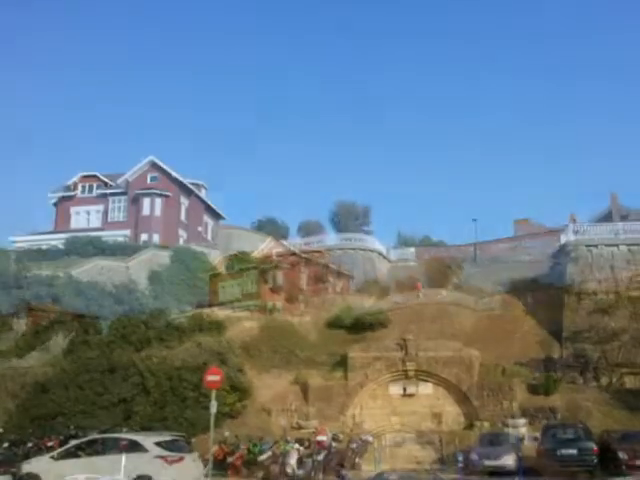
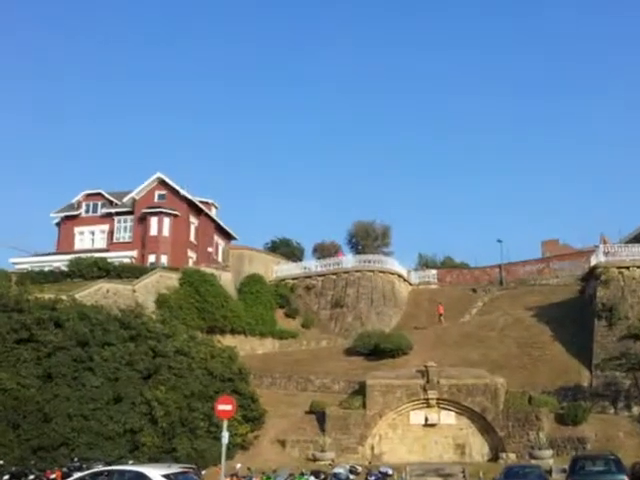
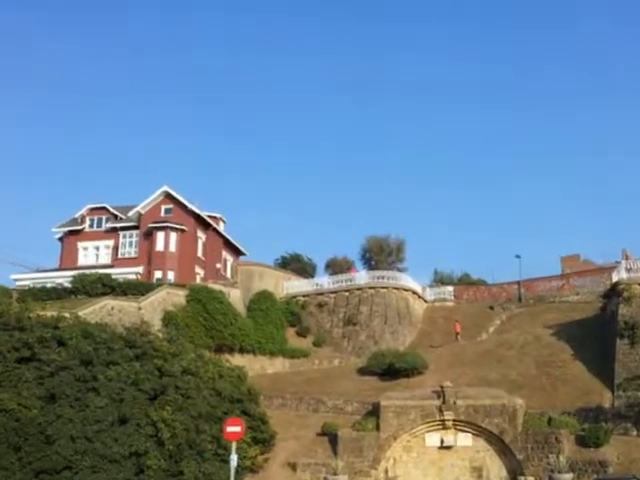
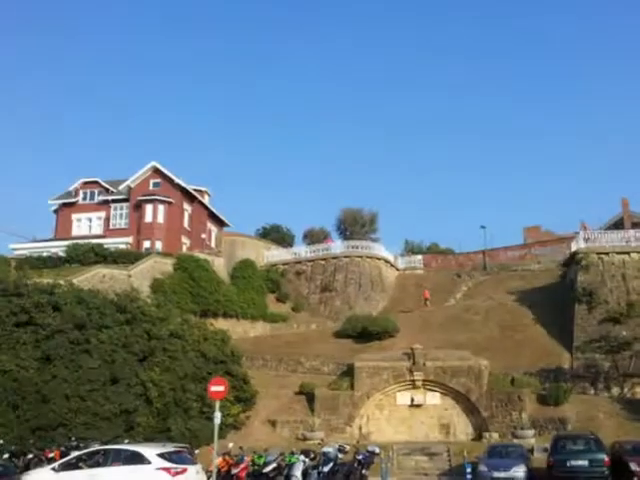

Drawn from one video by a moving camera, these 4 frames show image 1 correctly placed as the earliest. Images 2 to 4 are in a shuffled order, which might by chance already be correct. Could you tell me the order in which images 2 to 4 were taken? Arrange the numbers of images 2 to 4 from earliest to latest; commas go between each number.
4, 2, 3
